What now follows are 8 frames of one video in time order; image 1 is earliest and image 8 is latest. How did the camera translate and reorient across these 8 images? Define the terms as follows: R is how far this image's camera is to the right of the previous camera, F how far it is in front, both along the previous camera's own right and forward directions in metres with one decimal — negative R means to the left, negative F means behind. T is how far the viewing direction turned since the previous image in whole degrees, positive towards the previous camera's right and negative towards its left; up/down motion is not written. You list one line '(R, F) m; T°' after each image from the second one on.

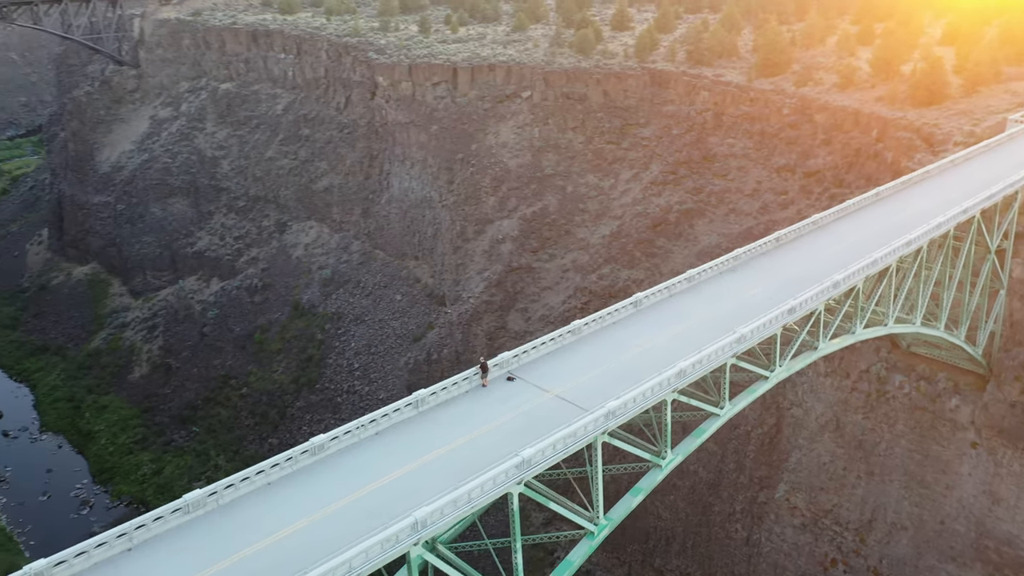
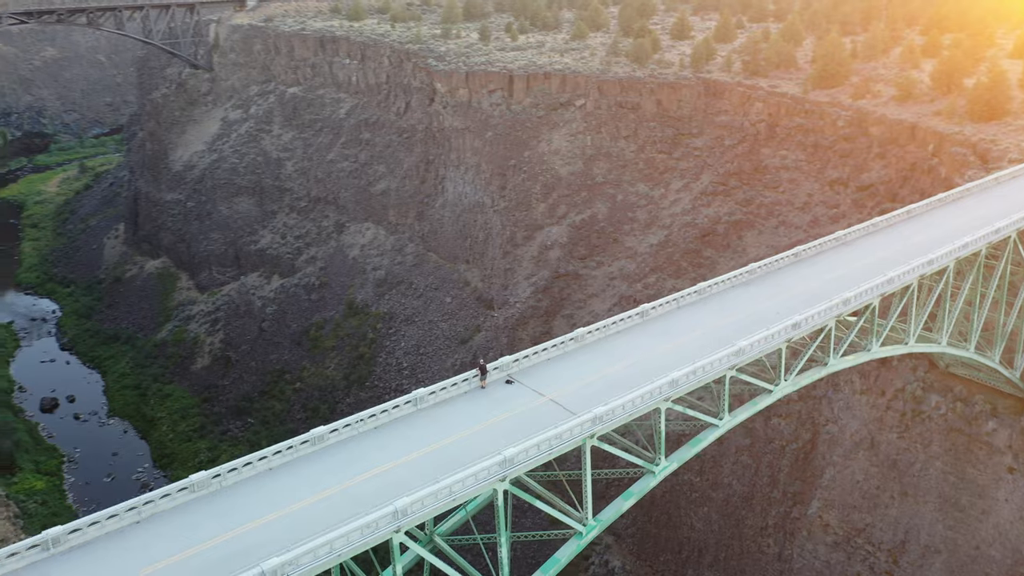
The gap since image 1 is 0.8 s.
(+0.6, -0.3) m; -4°
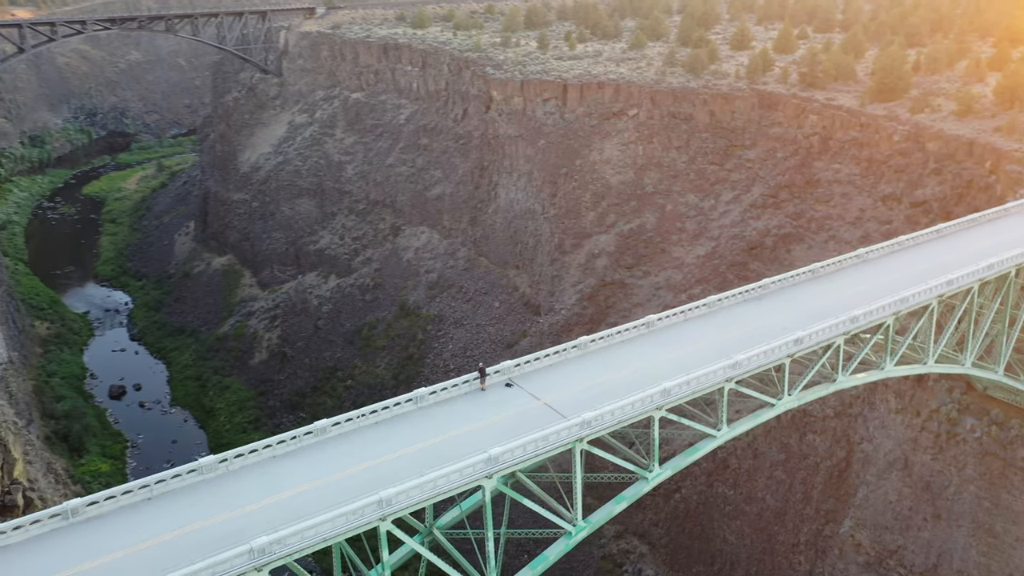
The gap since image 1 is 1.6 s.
(+0.6, -0.3) m; -4°
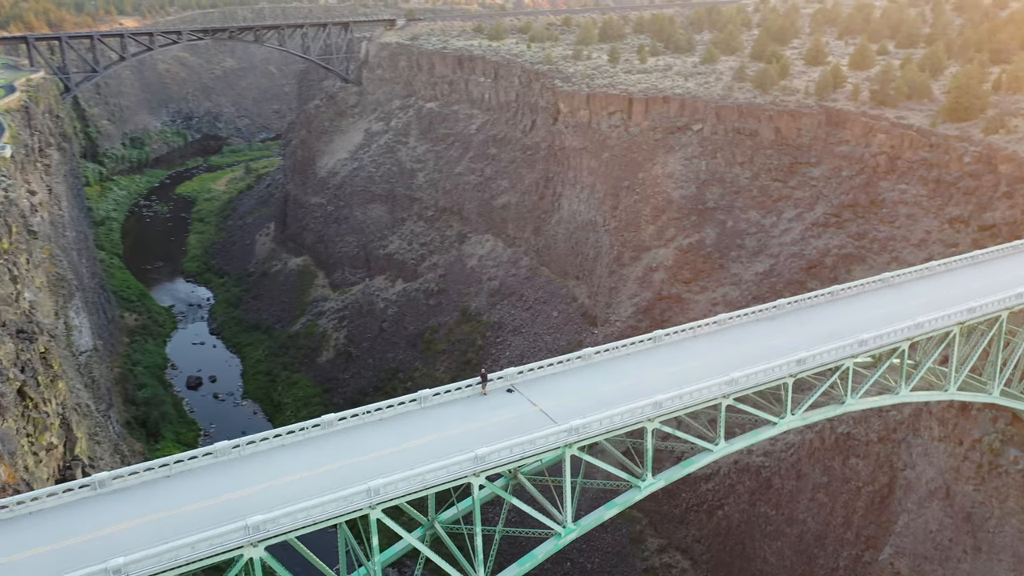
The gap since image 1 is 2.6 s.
(+0.8, -0.4) m; -5°
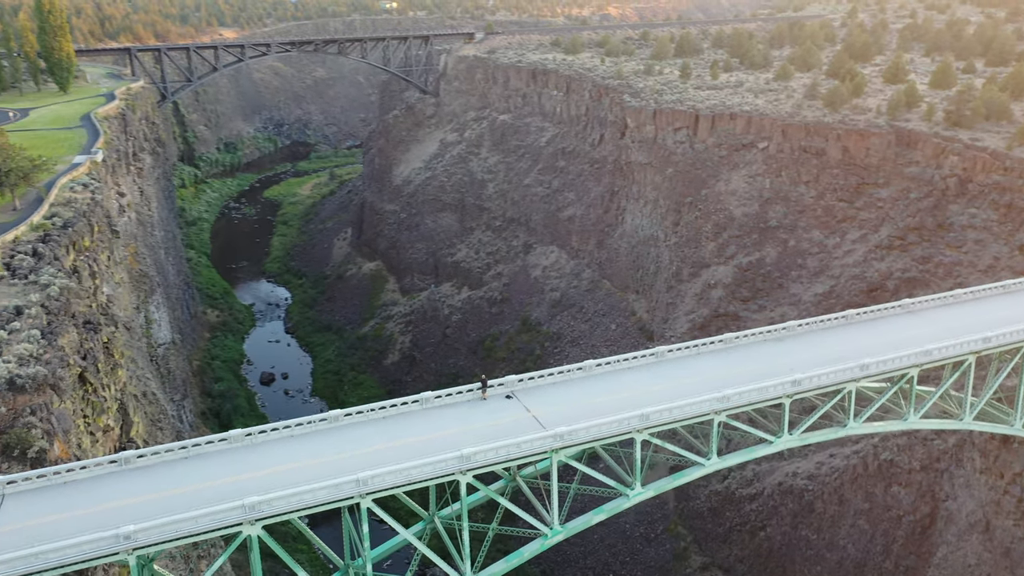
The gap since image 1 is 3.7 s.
(+0.9, -0.5) m; -6°
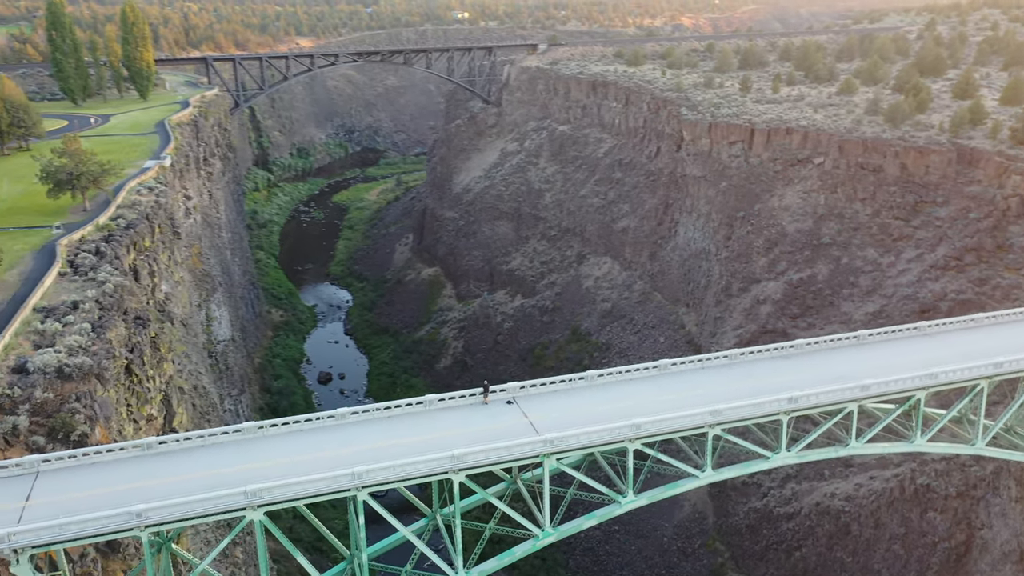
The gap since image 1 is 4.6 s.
(+0.7, -0.4) m; -5°
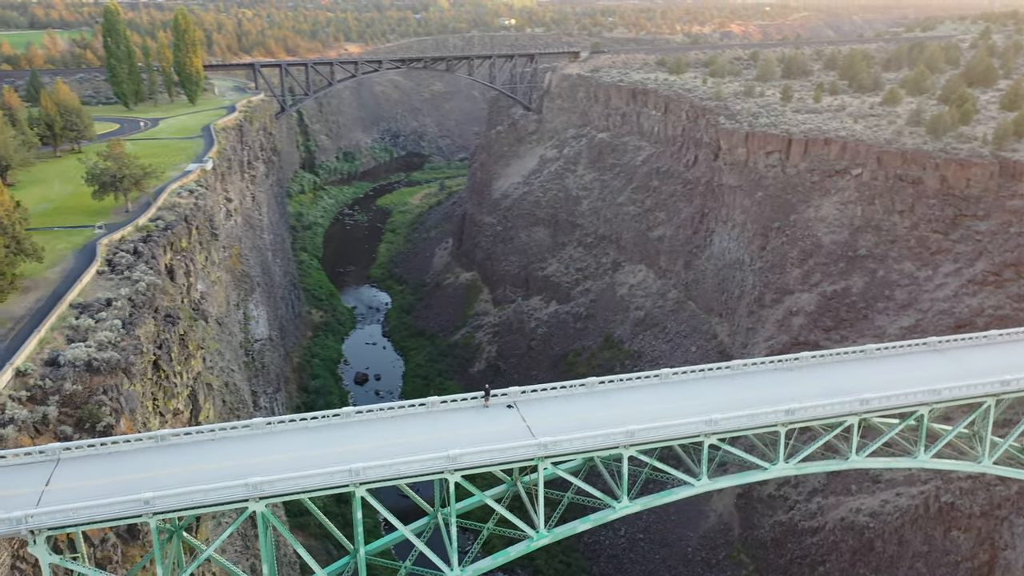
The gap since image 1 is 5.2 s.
(+0.5, -0.2) m; -3°
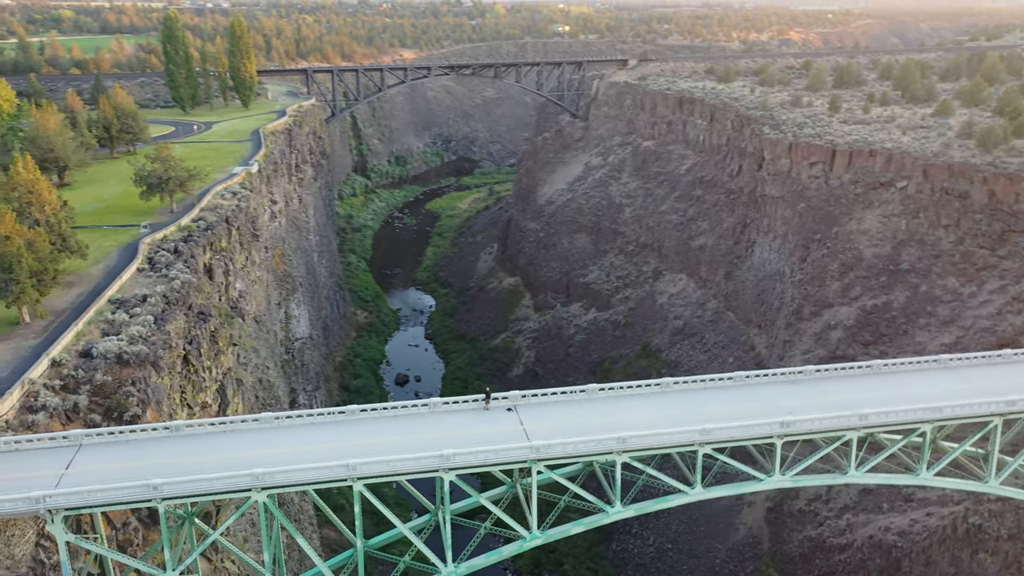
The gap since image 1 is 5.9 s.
(+0.6, -0.3) m; -4°
